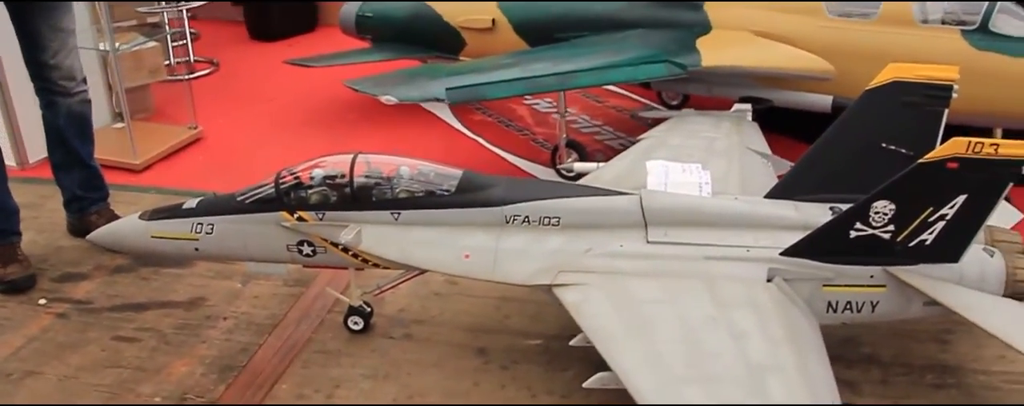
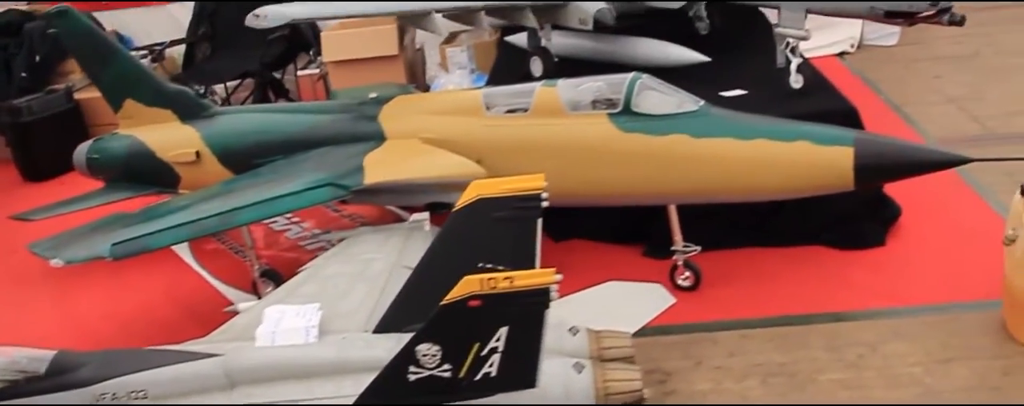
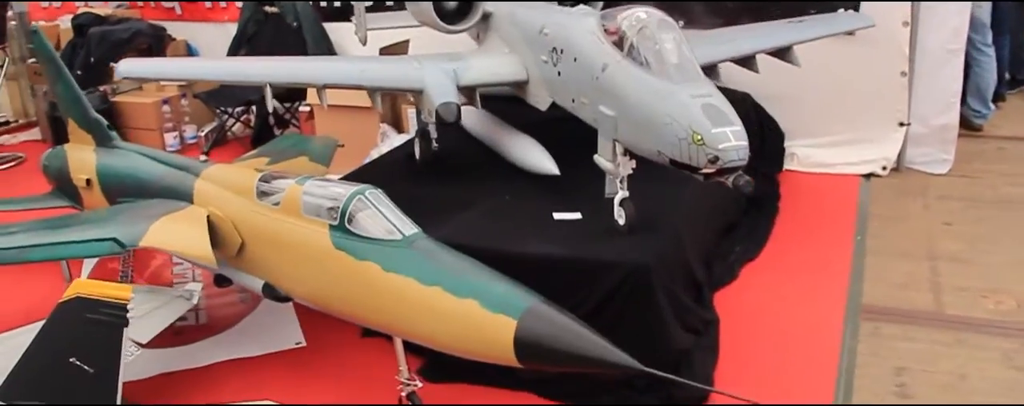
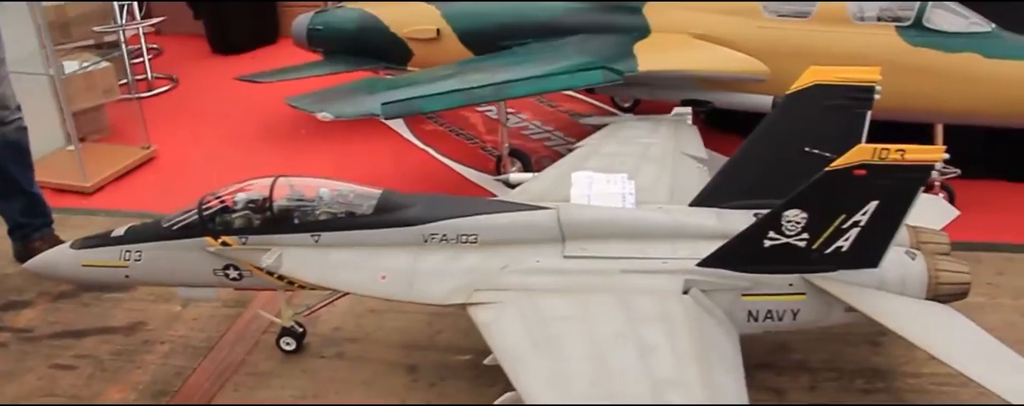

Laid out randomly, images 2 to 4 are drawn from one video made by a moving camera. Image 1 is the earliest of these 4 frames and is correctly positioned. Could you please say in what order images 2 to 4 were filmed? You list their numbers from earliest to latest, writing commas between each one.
4, 2, 3
